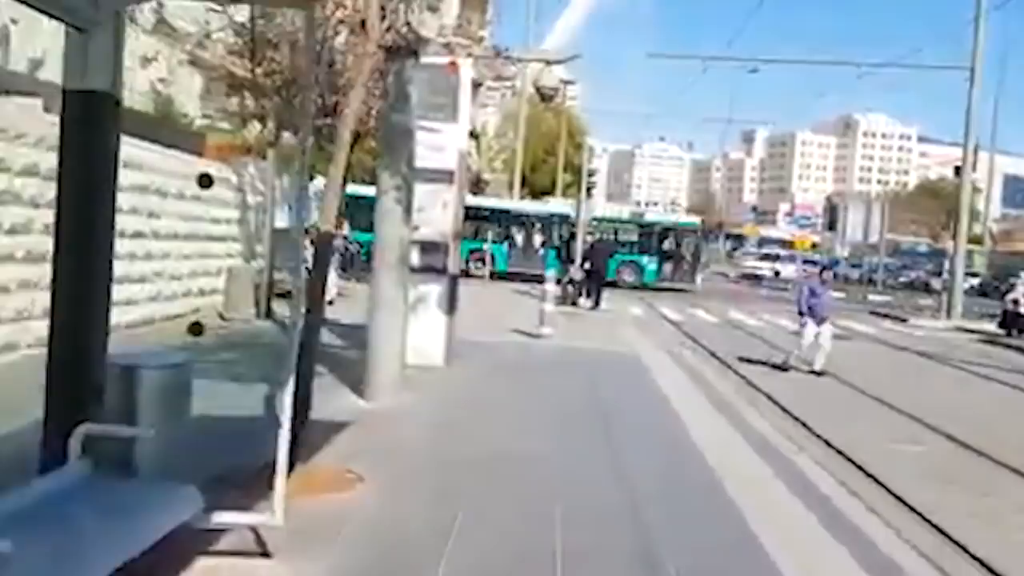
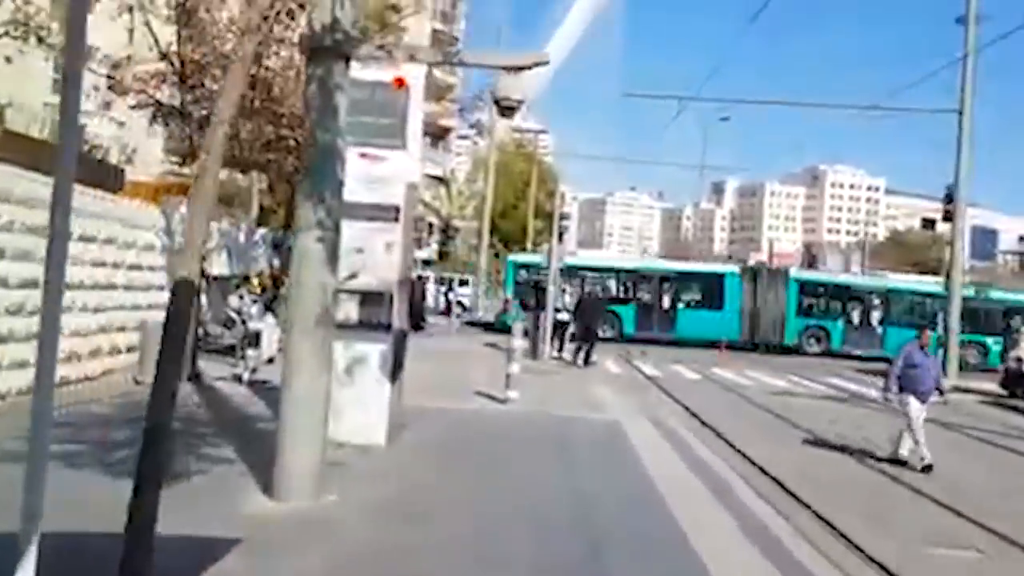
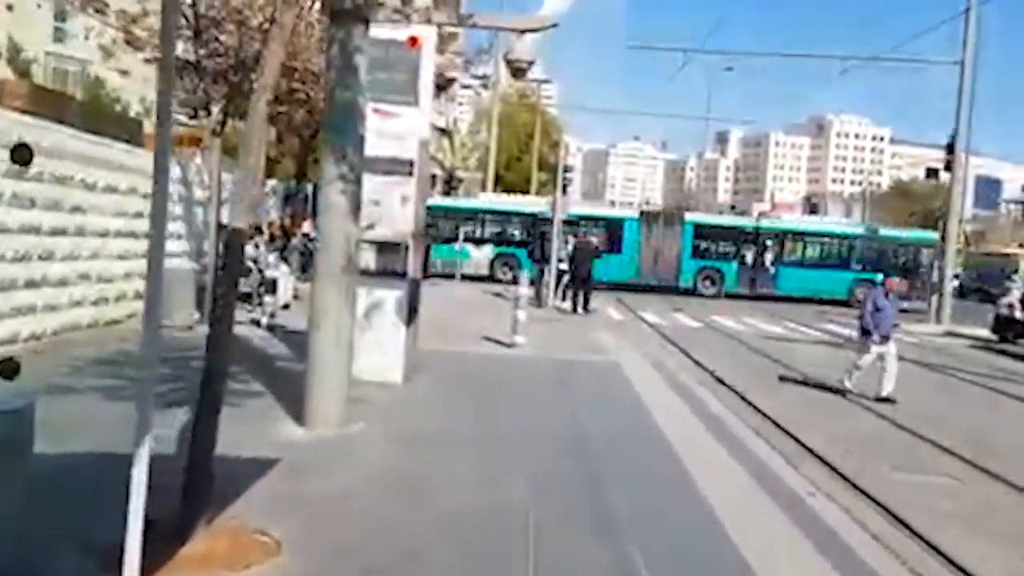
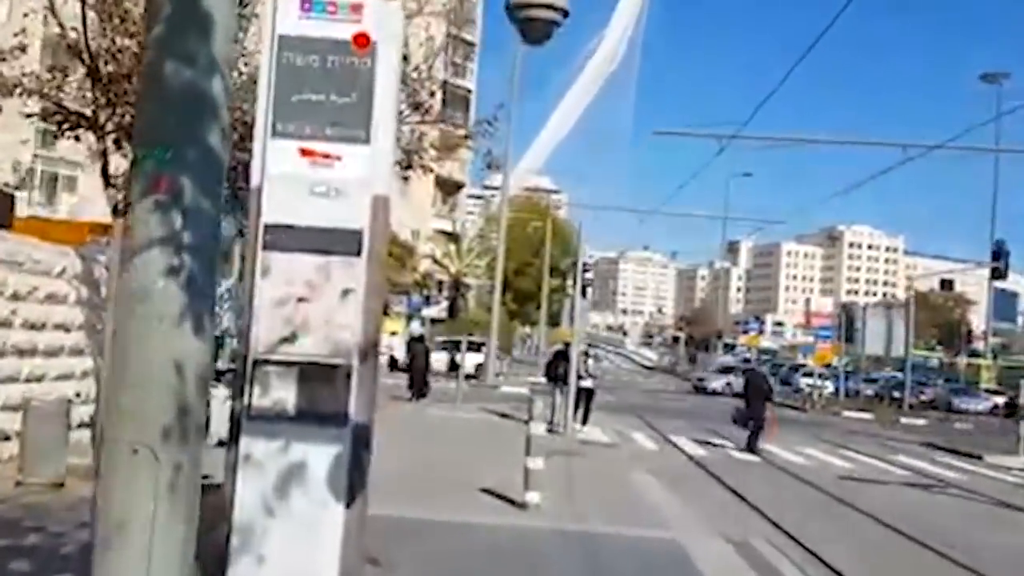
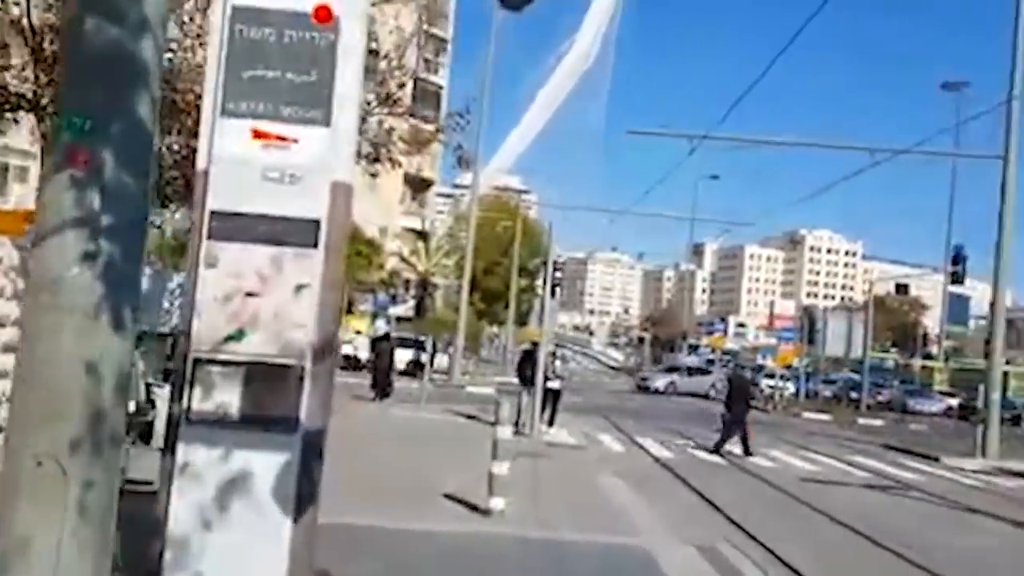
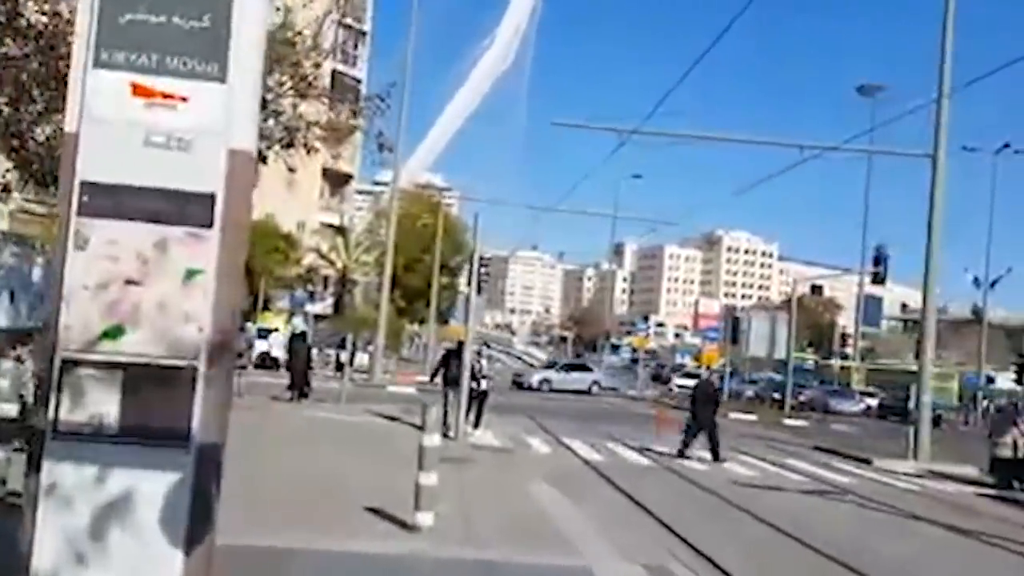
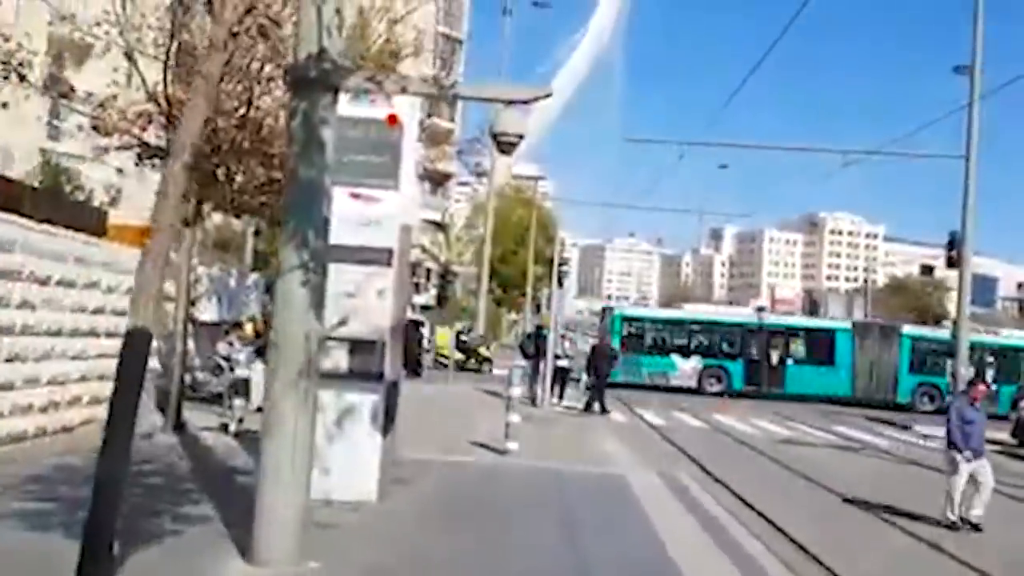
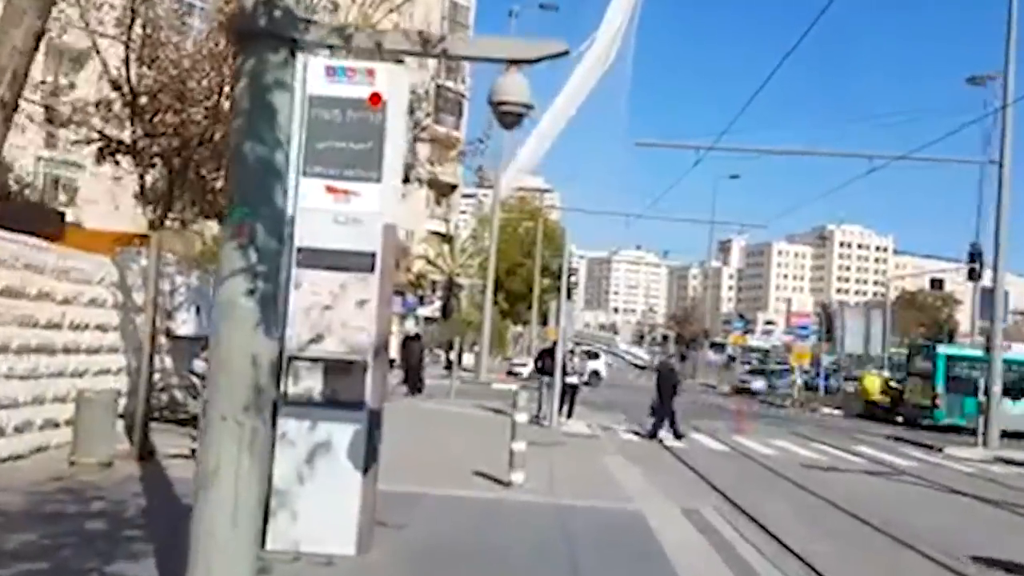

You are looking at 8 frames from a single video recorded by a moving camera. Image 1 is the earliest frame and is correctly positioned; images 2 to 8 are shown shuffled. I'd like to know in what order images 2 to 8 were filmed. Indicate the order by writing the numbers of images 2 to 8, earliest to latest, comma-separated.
3, 2, 7, 8, 4, 5, 6
